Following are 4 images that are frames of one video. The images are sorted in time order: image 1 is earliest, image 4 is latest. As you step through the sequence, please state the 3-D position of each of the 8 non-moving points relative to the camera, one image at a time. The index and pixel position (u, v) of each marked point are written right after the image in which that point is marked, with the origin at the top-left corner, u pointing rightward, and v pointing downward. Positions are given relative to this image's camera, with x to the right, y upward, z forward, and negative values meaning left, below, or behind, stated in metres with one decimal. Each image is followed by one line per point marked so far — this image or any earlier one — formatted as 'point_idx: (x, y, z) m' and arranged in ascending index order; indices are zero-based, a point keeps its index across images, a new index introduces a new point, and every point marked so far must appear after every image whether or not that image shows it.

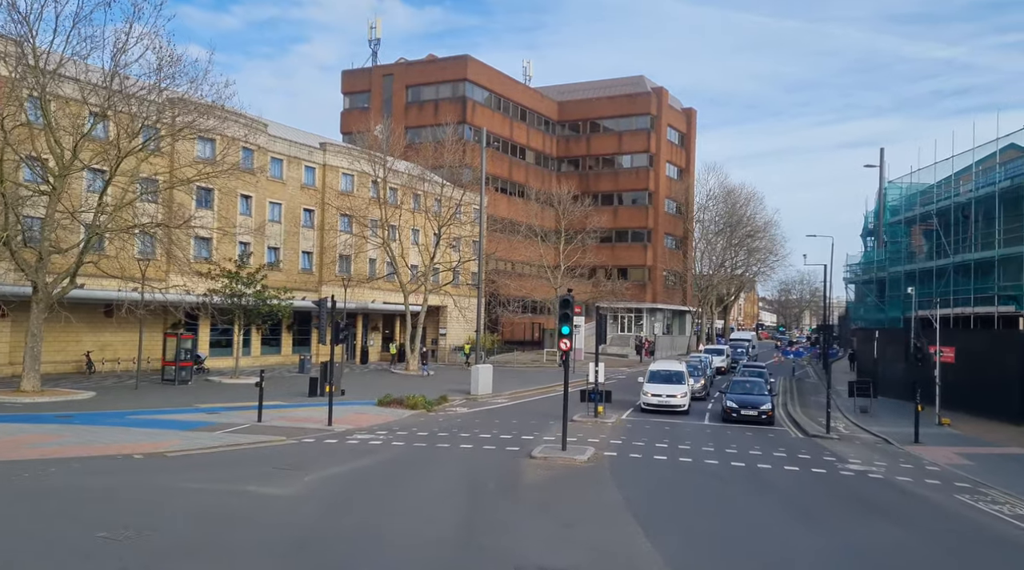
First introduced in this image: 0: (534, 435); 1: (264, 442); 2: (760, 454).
0: (+0.6, -3.8, +19.8) m
1: (-5.8, -3.6, +18.0) m
2: (+5.9, -4.0, +18.3) m
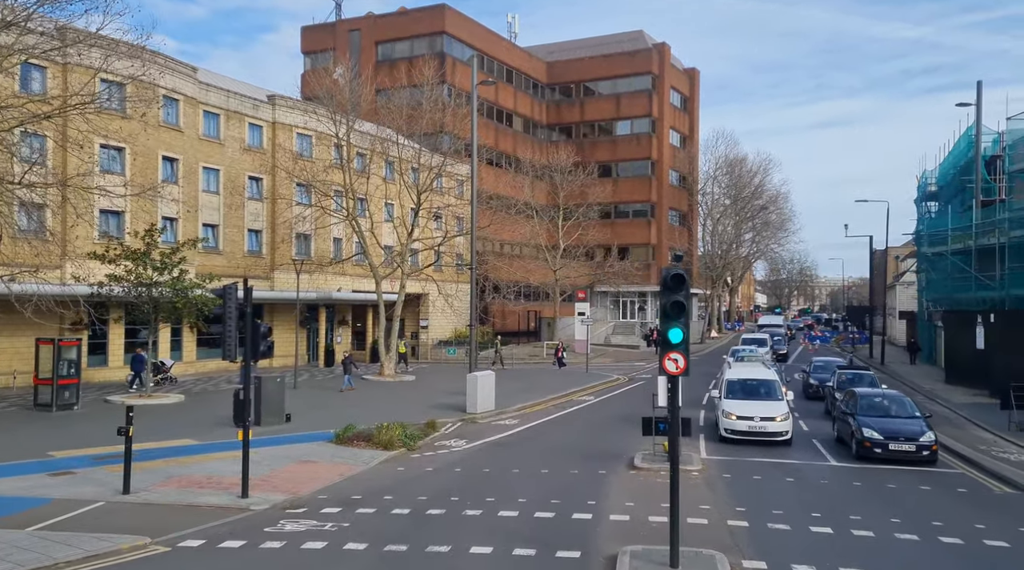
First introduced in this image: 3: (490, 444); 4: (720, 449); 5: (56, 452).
0: (+1.2, -3.4, +11.6) m
1: (-5.1, -3.3, +9.7) m
2: (+6.5, -3.4, +10.3) m
3: (-0.5, -3.7, +18.3) m
4: (+4.5, -3.5, +16.9) m
5: (-9.3, -3.4, +16.0) m
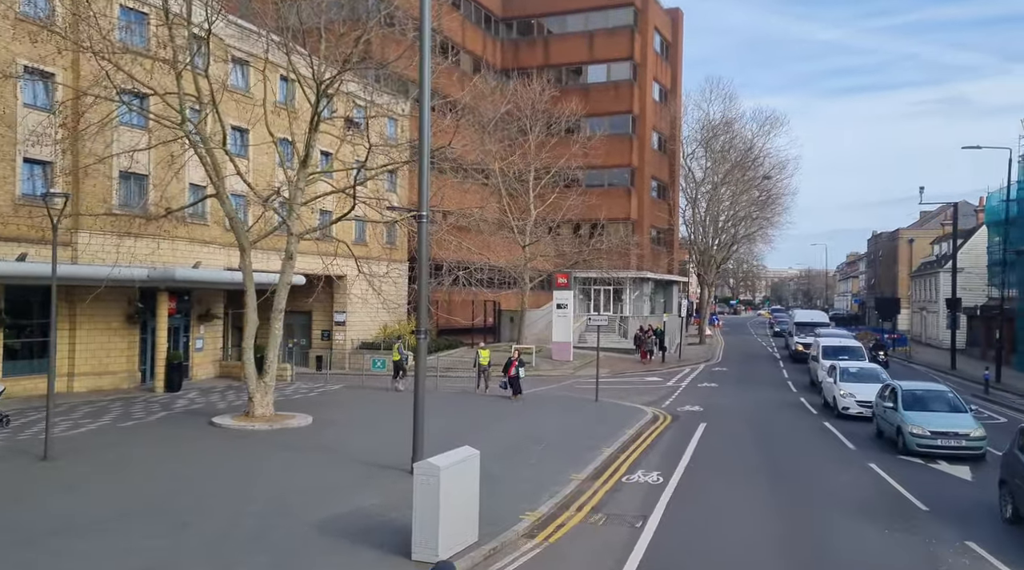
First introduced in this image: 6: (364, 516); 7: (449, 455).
0: (+2.4, -3.0, -2.1) m
1: (-3.7, -2.9, -4.6) m
2: (+7.8, -3.1, -2.9) m
3: (+0.1, -3.3, +4.3) m
4: (+5.2, -3.1, +3.4) m
5: (-8.5, -2.9, +1.2) m
6: (-2.1, -3.3, +11.2) m
7: (-0.8, -2.1, +9.7) m
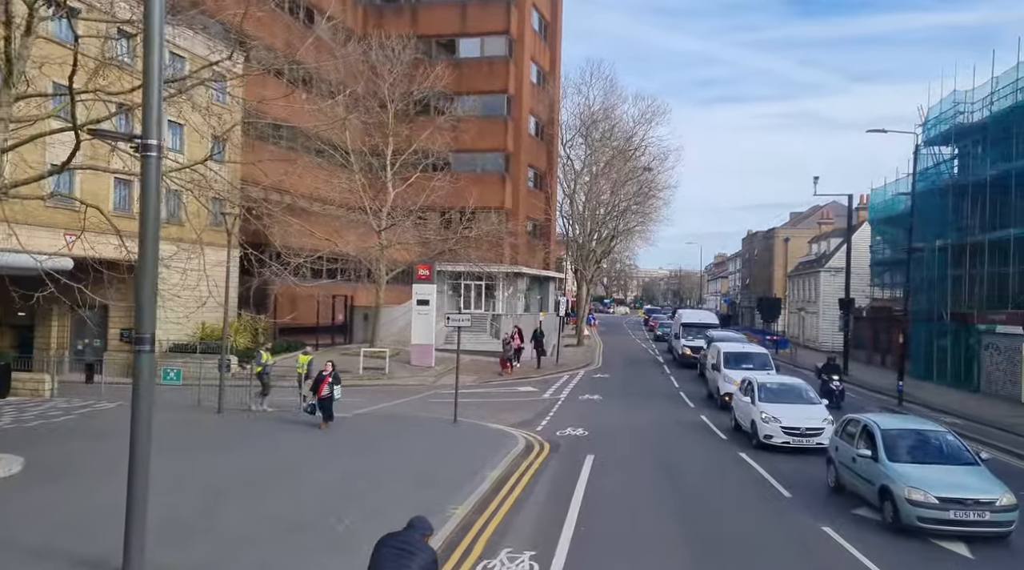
0: (+2.5, -2.9, -6.8) m
1: (-3.1, -2.8, -10.3) m
2: (+8.0, -3.1, -6.8) m
3: (-0.8, -3.1, -0.8) m
4: (+4.5, -3.0, -0.9) m
5: (-8.7, -2.6, -5.2) m
6: (-4.0, -3.1, +5.6) m
7: (-2.5, -1.9, +4.4) m
